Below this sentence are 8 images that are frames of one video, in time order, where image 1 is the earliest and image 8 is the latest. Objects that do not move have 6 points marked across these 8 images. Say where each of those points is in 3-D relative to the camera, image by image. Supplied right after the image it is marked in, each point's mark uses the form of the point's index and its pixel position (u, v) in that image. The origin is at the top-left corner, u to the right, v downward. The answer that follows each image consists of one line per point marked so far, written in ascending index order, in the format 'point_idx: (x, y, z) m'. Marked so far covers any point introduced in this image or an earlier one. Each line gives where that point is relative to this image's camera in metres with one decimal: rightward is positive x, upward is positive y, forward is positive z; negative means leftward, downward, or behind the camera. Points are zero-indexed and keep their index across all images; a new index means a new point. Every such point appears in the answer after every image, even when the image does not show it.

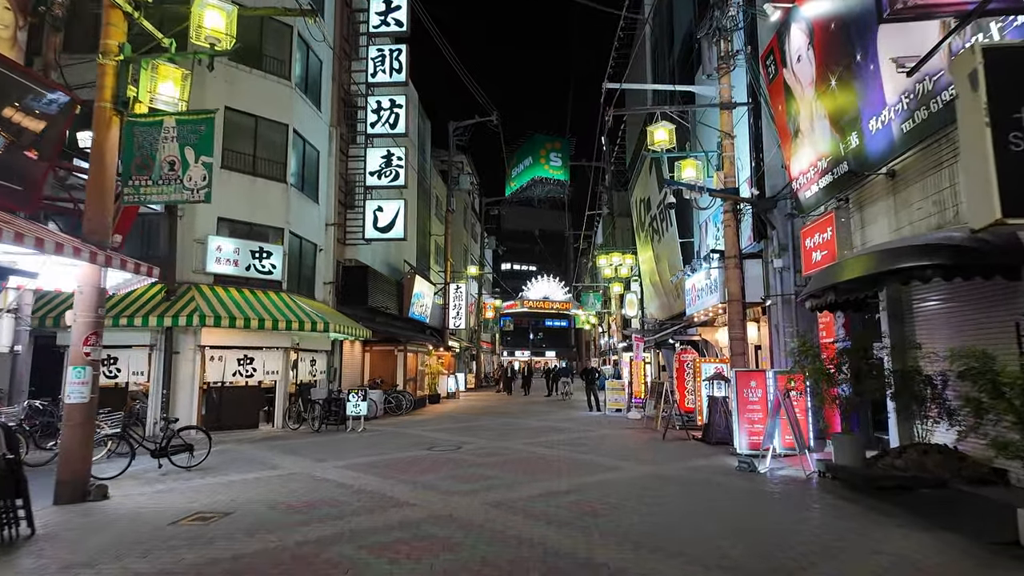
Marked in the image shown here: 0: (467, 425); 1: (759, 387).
0: (-1.2, -3.7, +16.1) m
1: (+4.5, -1.8, +10.9) m
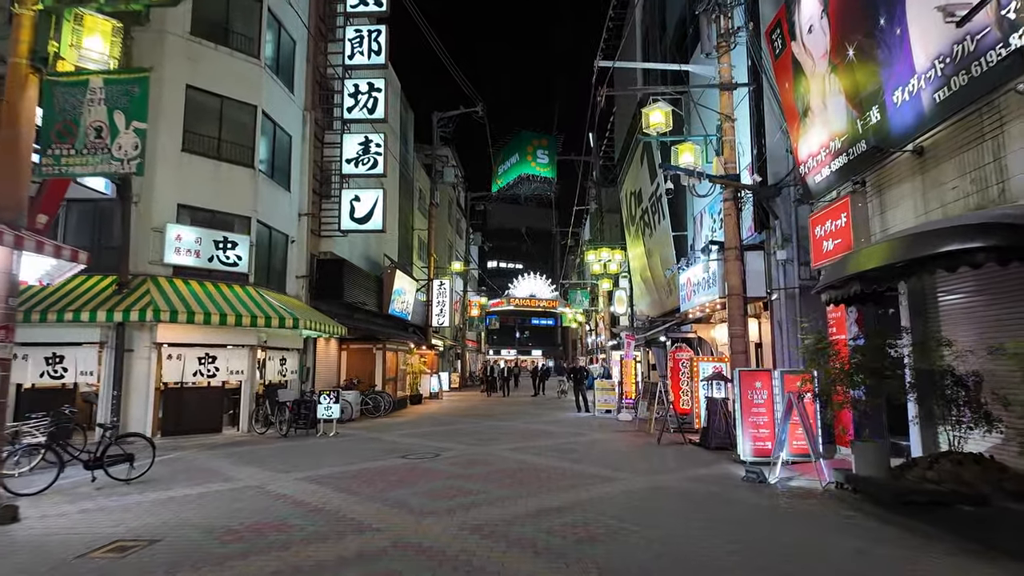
0: (-1.6, -3.6, +15.1) m
1: (+4.2, -1.7, +10.0) m
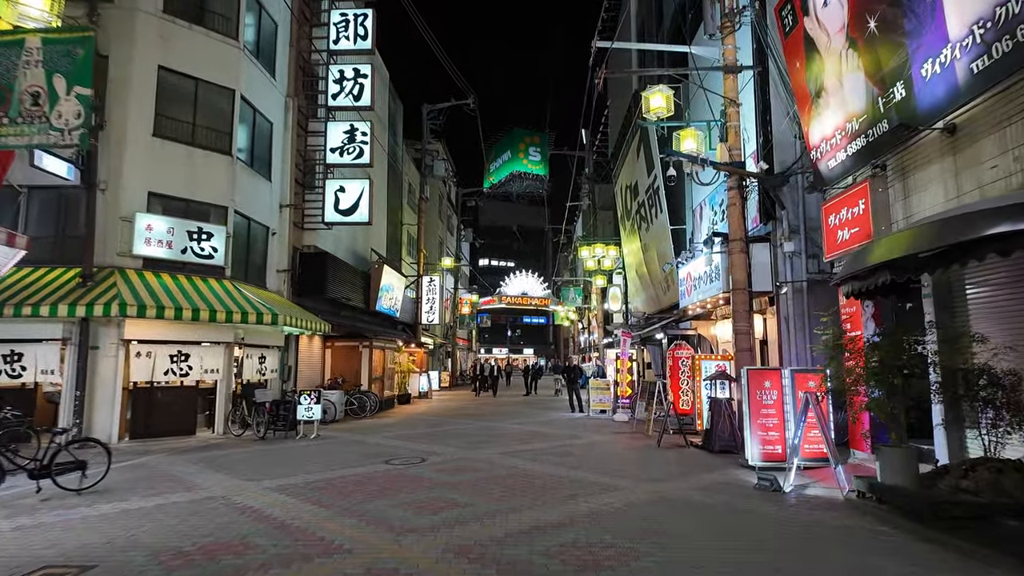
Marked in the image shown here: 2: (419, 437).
0: (-1.8, -3.4, +14.4) m
1: (+4.1, -1.6, +9.4) m
2: (-2.0, -3.2, +12.8) m
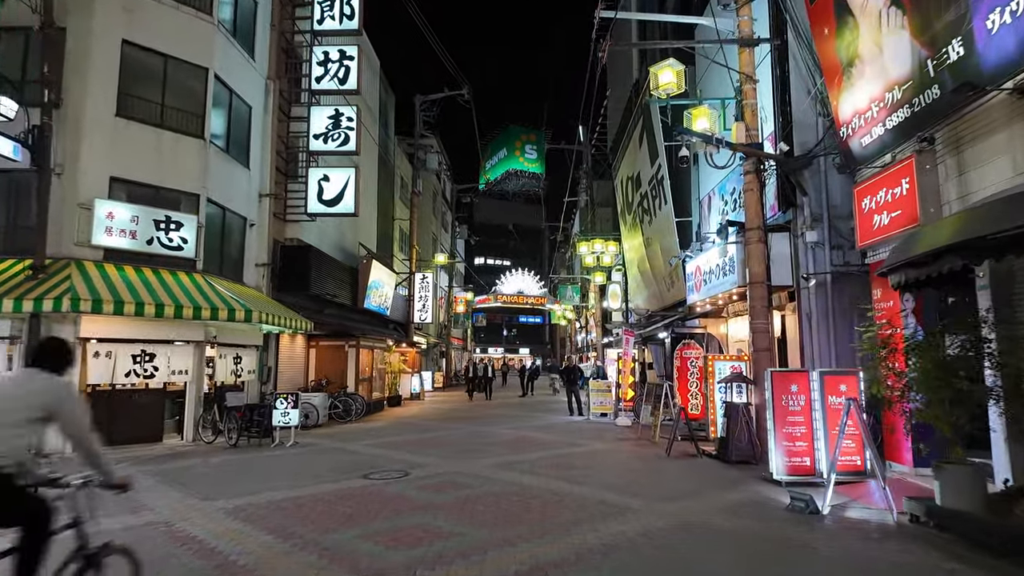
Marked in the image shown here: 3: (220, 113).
0: (-1.9, -3.3, +13.3) m
1: (+4.0, -1.5, +8.3) m
2: (-2.1, -3.1, +11.7) m
3: (-7.0, +4.2, +14.3) m
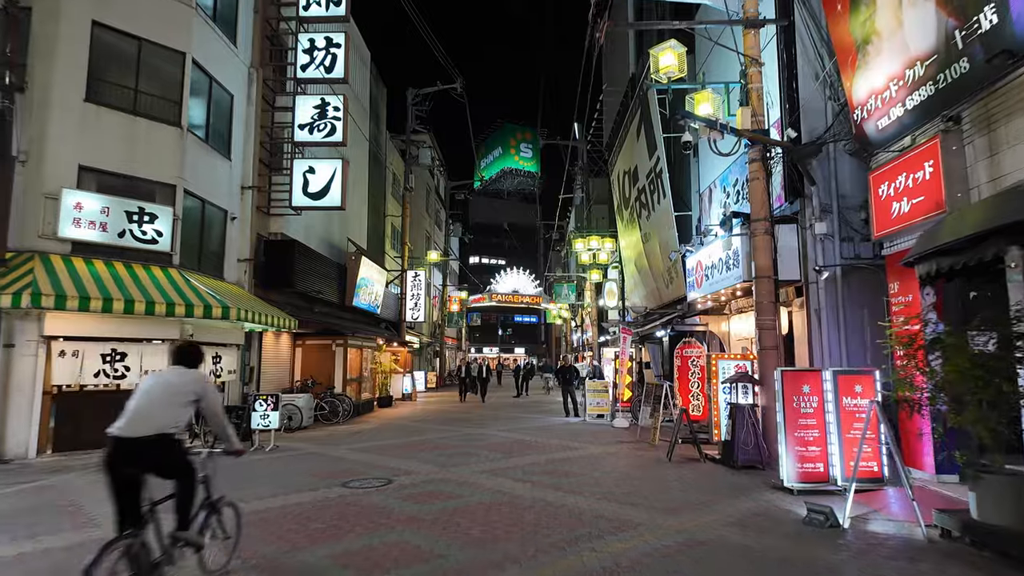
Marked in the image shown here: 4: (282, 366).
0: (-2.1, -3.2, +12.7) m
1: (+3.9, -1.4, +7.8) m
2: (-2.2, -3.0, +11.1) m
3: (-7.2, +4.3, +13.7) m
4: (-6.4, -2.2, +16.5) m
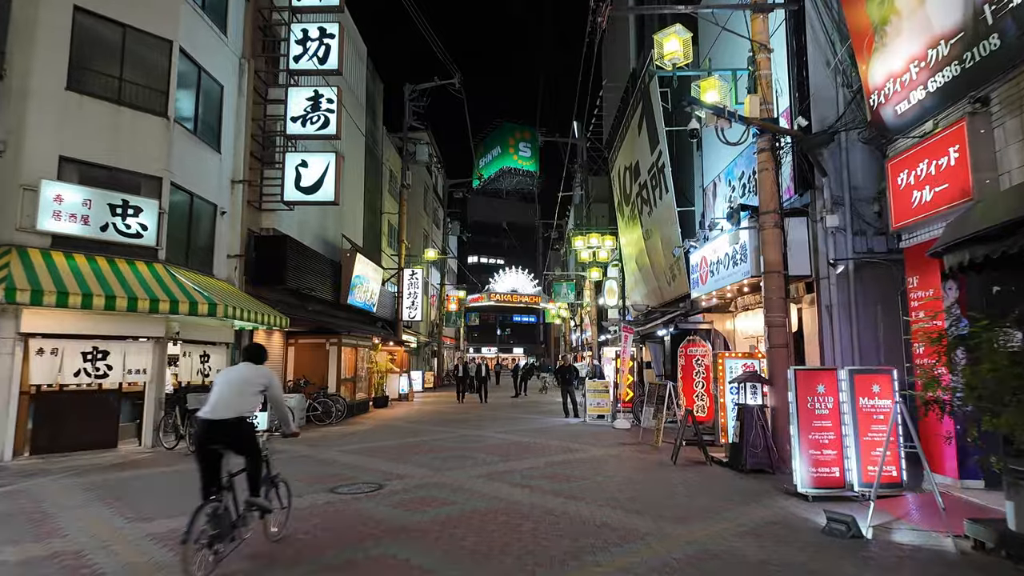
0: (-2.1, -3.2, +12.3) m
1: (+3.9, -1.3, +7.3) m
2: (-2.3, -2.9, +10.7) m
3: (-7.2, +4.4, +13.2) m
4: (-6.4, -2.1, +16.1) m
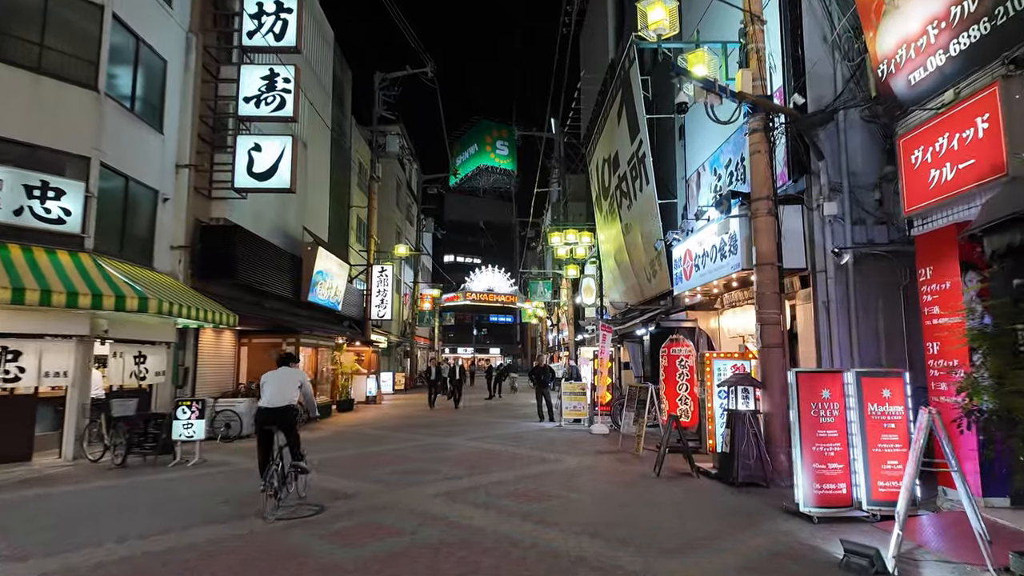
0: (-2.7, -3.0, +11.2) m
1: (+3.5, -1.2, +6.5) m
2: (-2.8, -2.8, +9.6) m
3: (-7.8, +4.5, +12.0) m
4: (-7.1, -2.0, +14.8) m
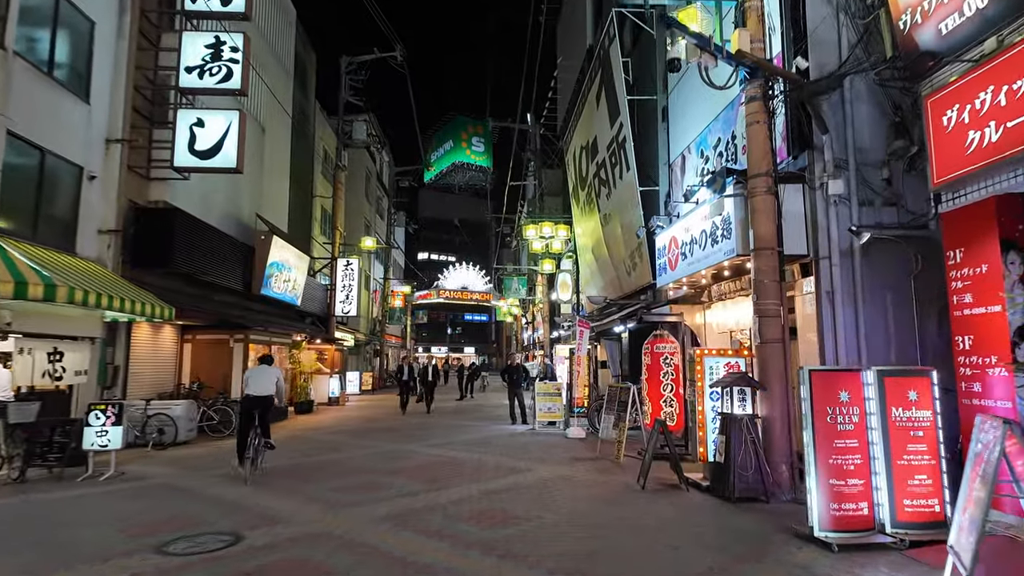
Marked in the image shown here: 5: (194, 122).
0: (-3.3, -2.9, +10.0) m
1: (+3.1, -1.1, +5.5) m
2: (-3.3, -2.6, +8.3) m
3: (-8.4, +4.7, +10.5) m
4: (-7.8, -1.7, +13.4) m
5: (-6.7, +3.5, +12.6) m
